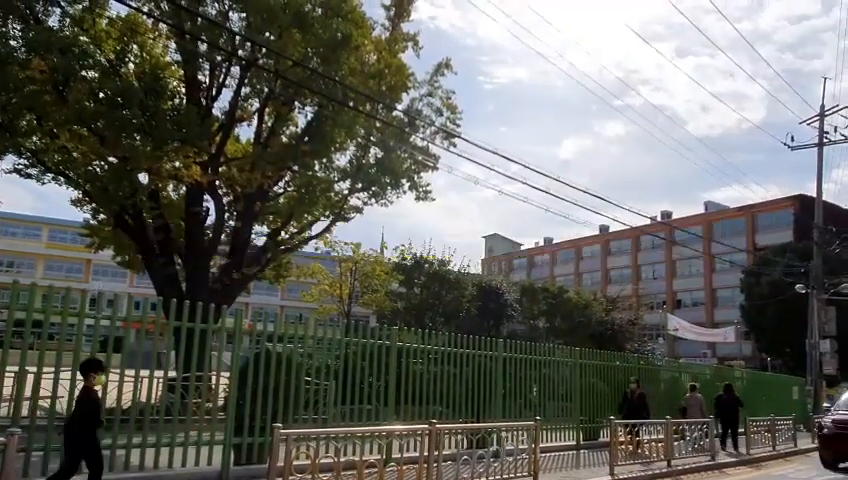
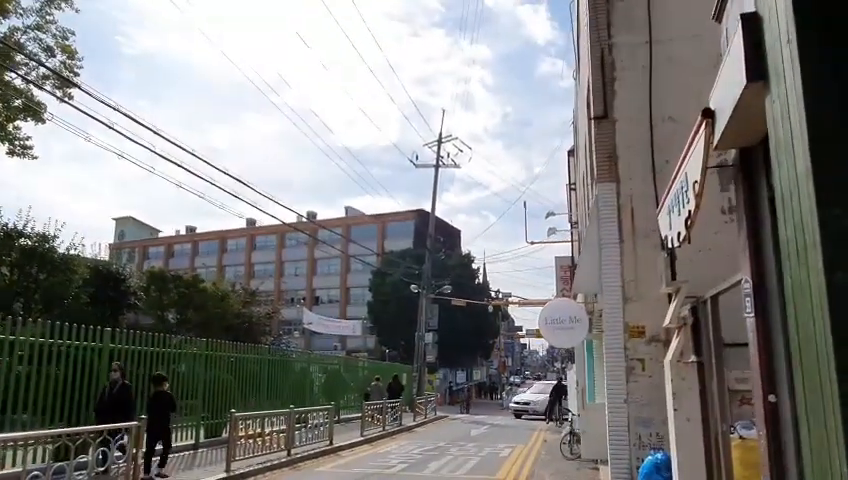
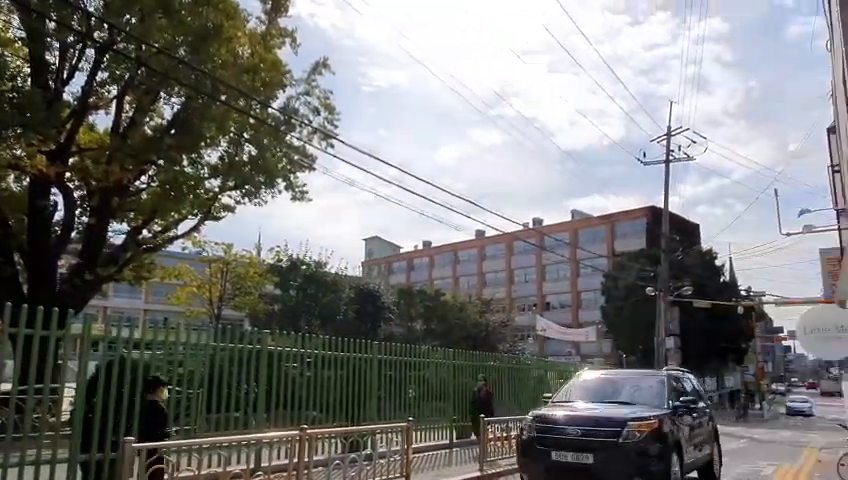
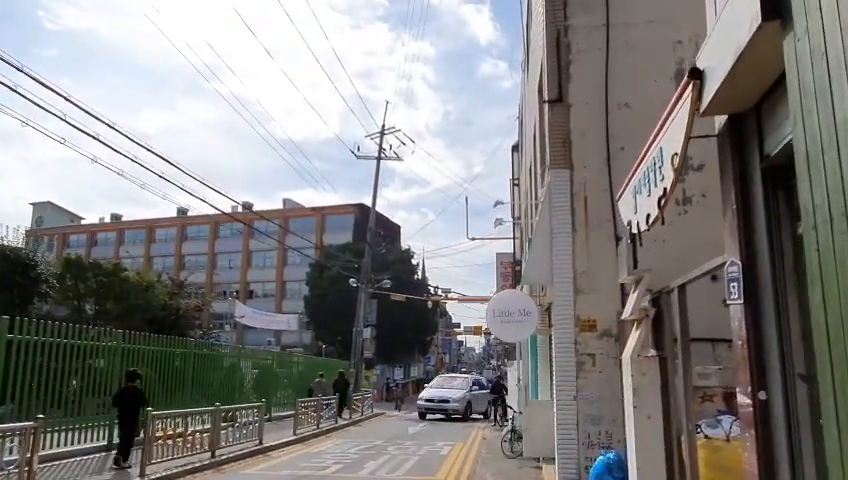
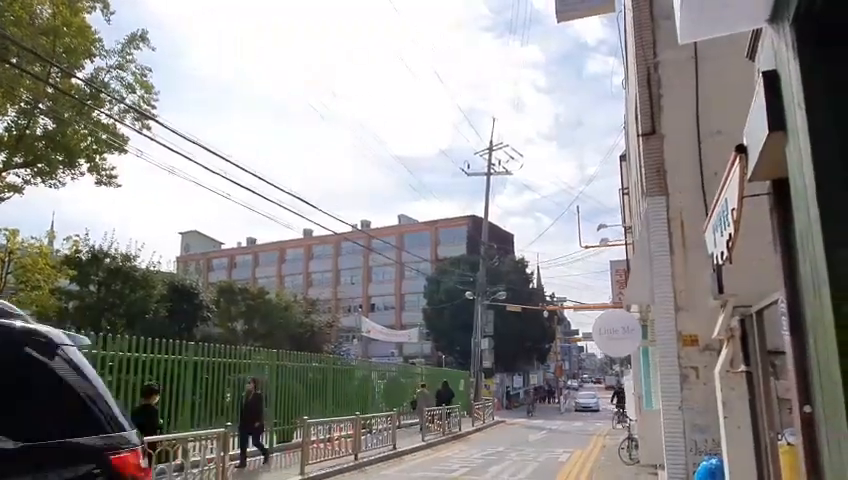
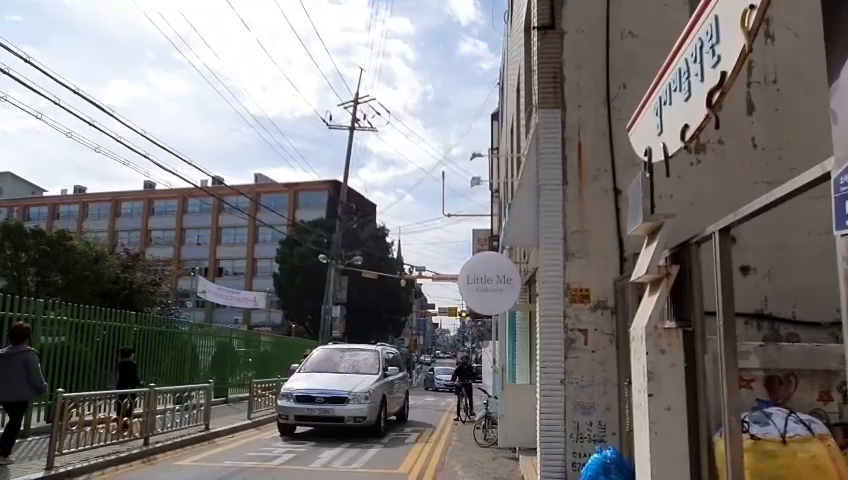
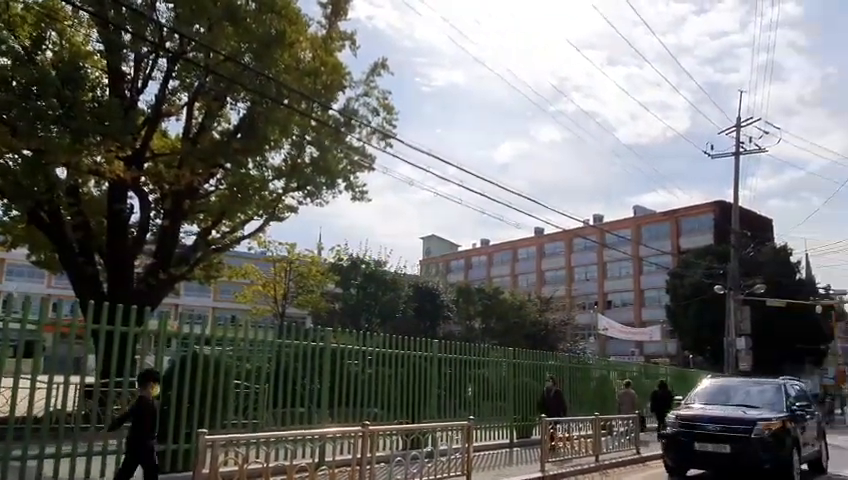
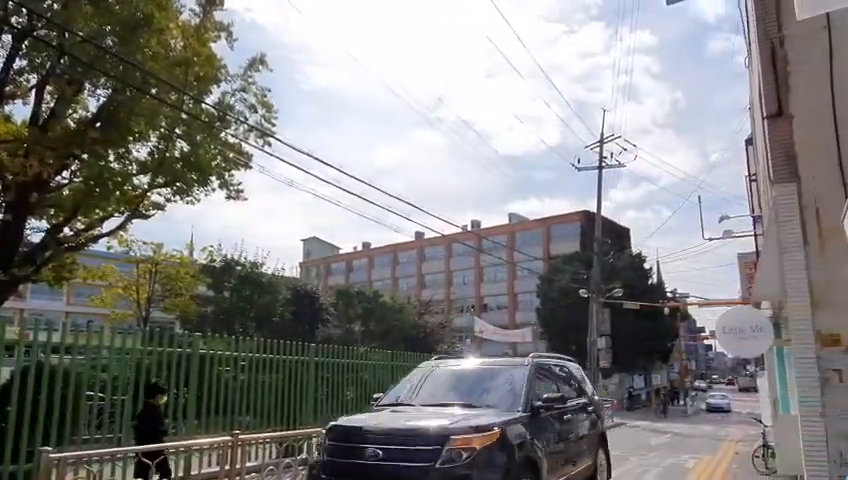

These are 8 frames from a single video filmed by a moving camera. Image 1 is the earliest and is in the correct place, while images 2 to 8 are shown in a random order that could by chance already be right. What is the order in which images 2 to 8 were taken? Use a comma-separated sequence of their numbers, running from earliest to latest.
7, 3, 8, 5, 2, 4, 6
